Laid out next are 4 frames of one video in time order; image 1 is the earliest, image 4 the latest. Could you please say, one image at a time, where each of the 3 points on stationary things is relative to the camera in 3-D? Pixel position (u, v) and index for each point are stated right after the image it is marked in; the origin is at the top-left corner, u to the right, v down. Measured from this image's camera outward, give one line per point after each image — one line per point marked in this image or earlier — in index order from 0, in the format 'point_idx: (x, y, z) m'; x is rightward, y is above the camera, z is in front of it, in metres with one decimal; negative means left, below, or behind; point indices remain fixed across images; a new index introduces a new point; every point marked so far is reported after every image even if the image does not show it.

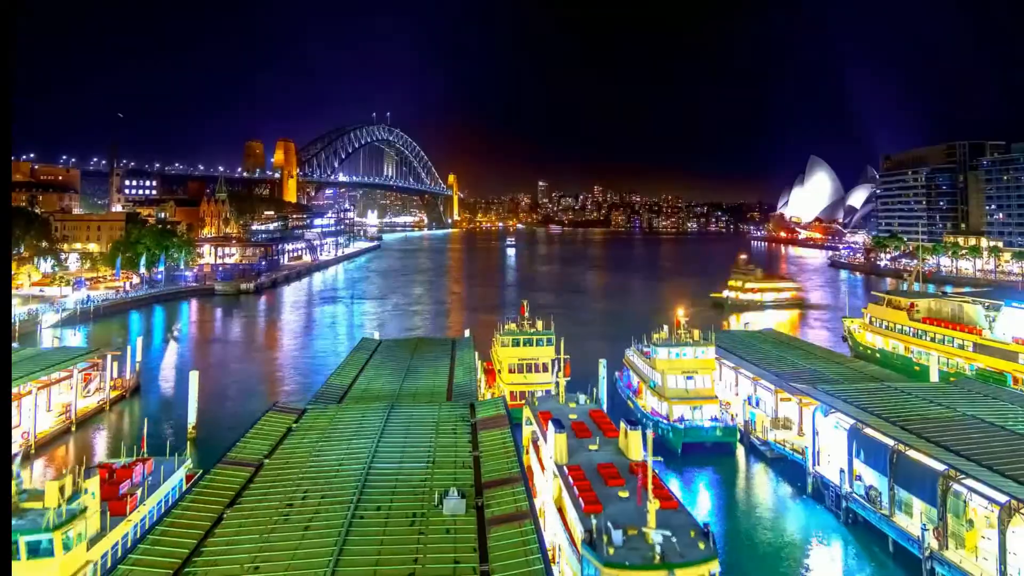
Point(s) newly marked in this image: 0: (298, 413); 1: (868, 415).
0: (-2.3, -1.3, +6.5) m
1: (+3.6, -1.3, +6.5) m
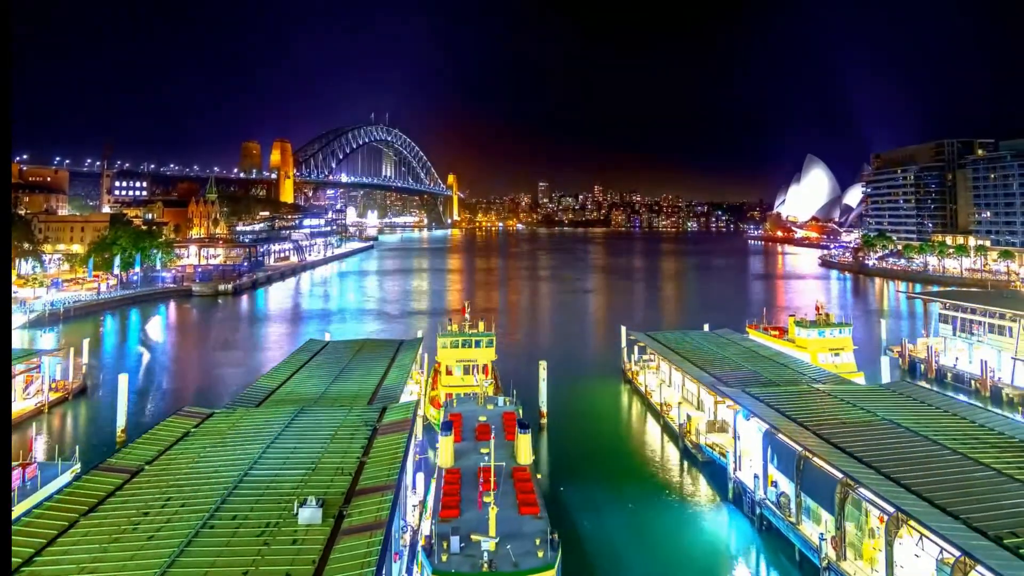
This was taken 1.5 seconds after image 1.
0: (-3.2, -1.3, +6.4) m
1: (+2.7, -1.3, +6.3) m
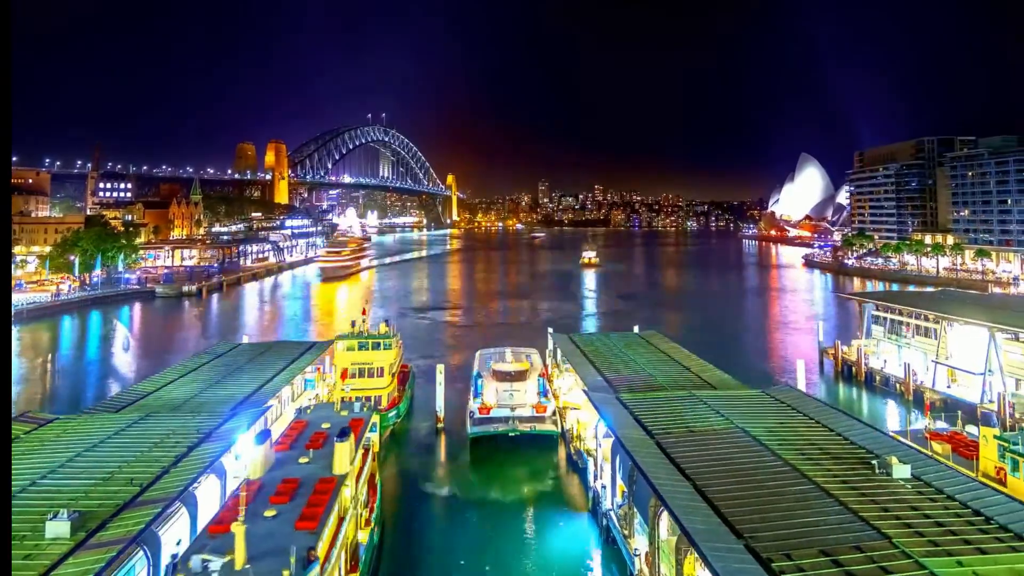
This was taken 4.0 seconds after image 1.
0: (-4.7, -1.4, +6.2) m
1: (+1.2, -1.3, +6.0) m
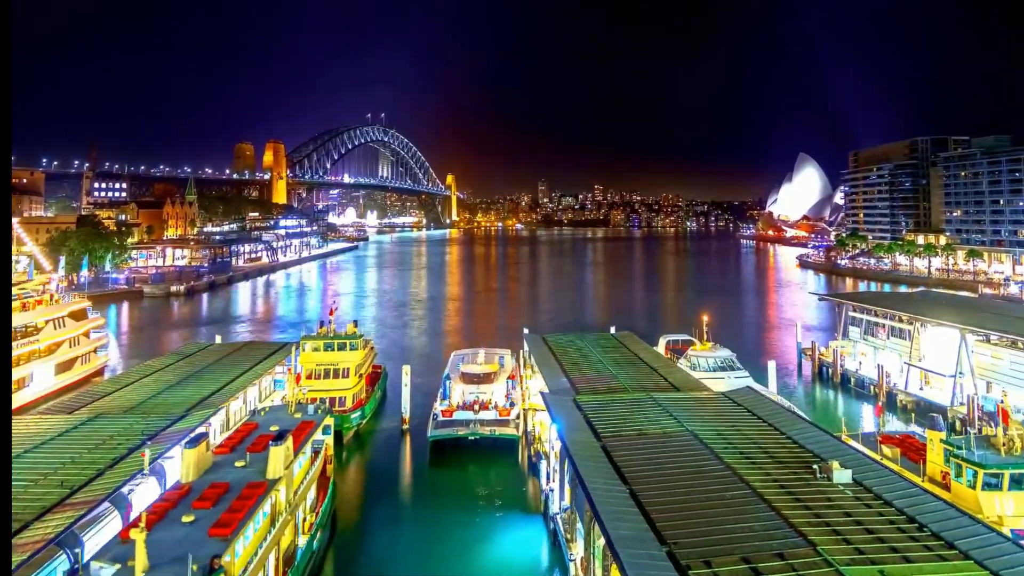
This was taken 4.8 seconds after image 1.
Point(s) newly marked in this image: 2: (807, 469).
0: (-5.2, -1.4, +6.2) m
1: (+0.7, -1.3, +6.0) m
2: (+2.3, -1.4, +4.9) m
